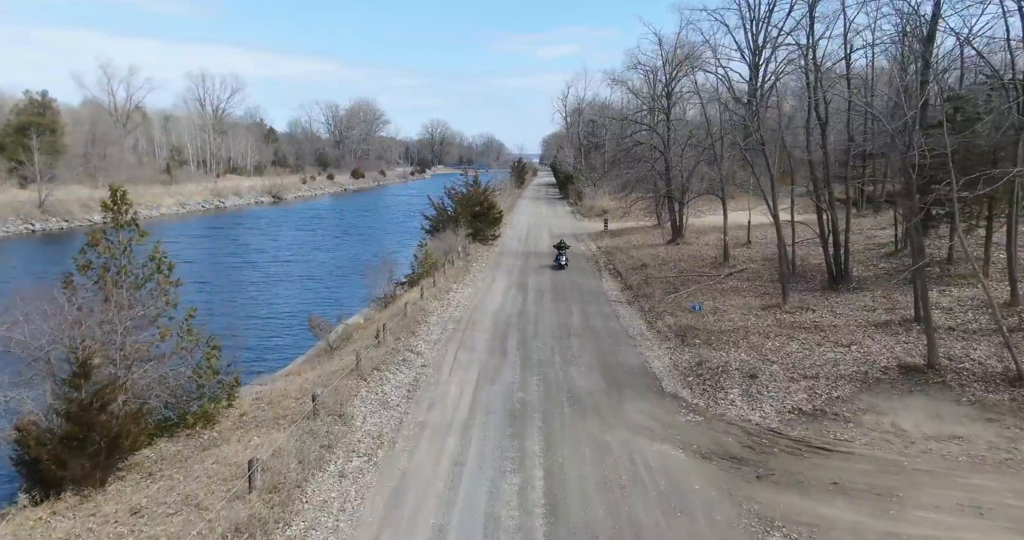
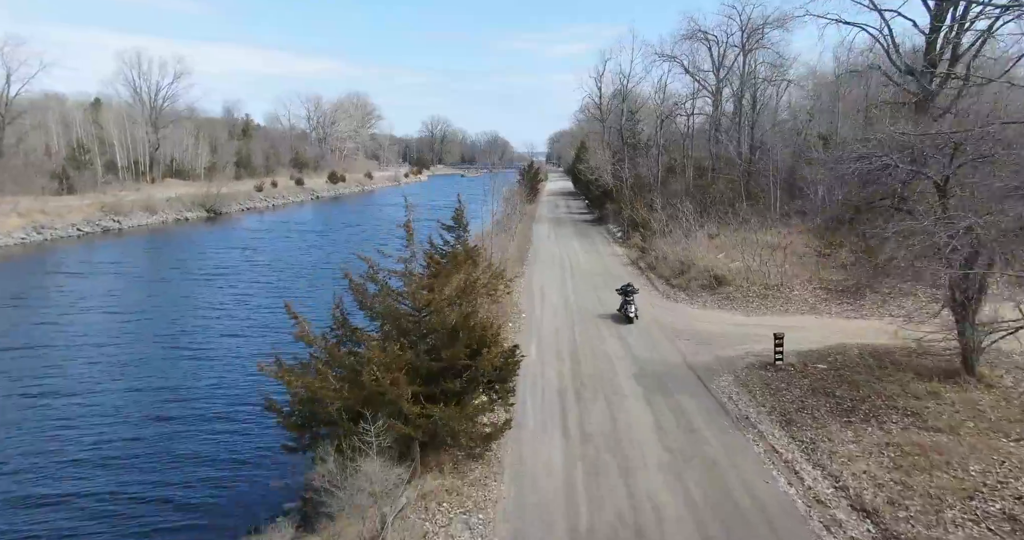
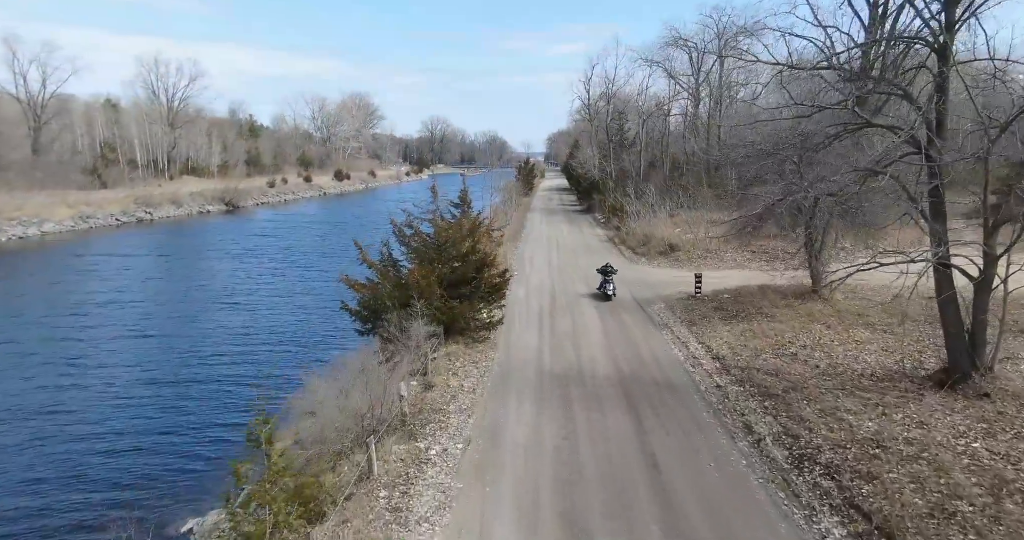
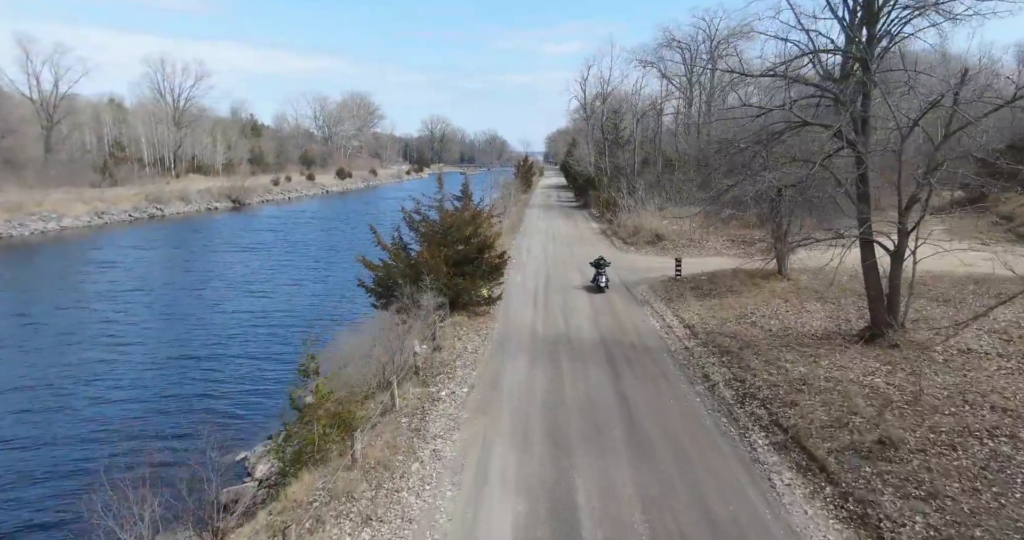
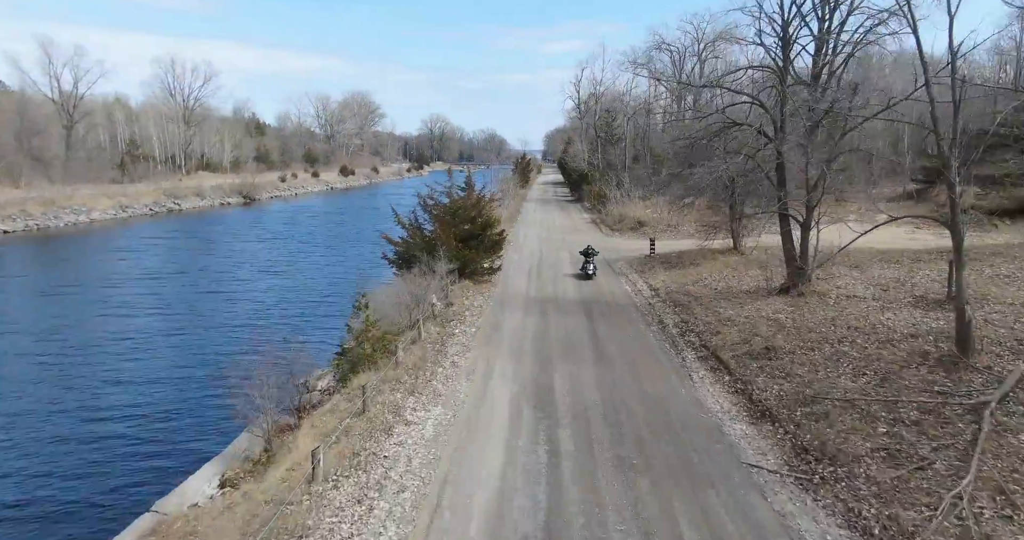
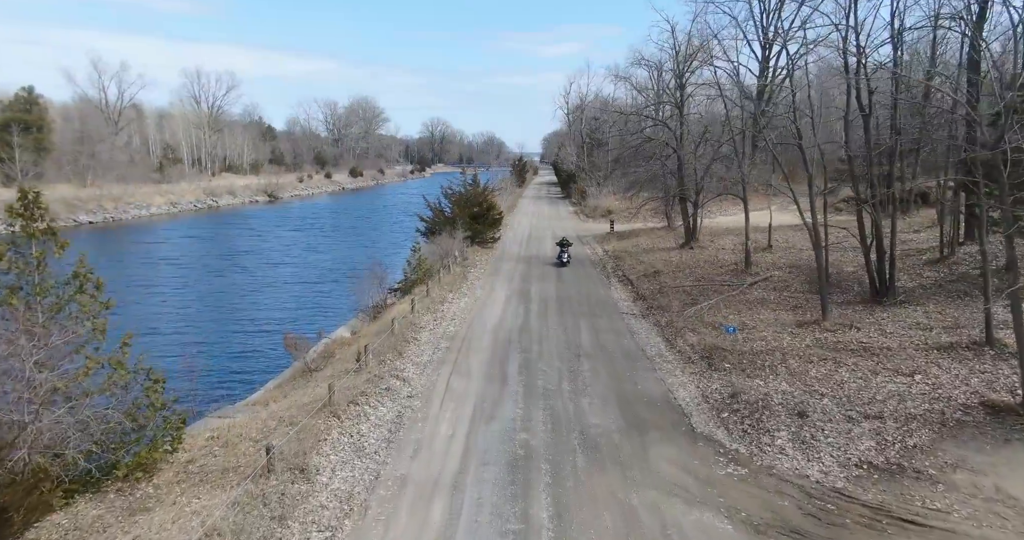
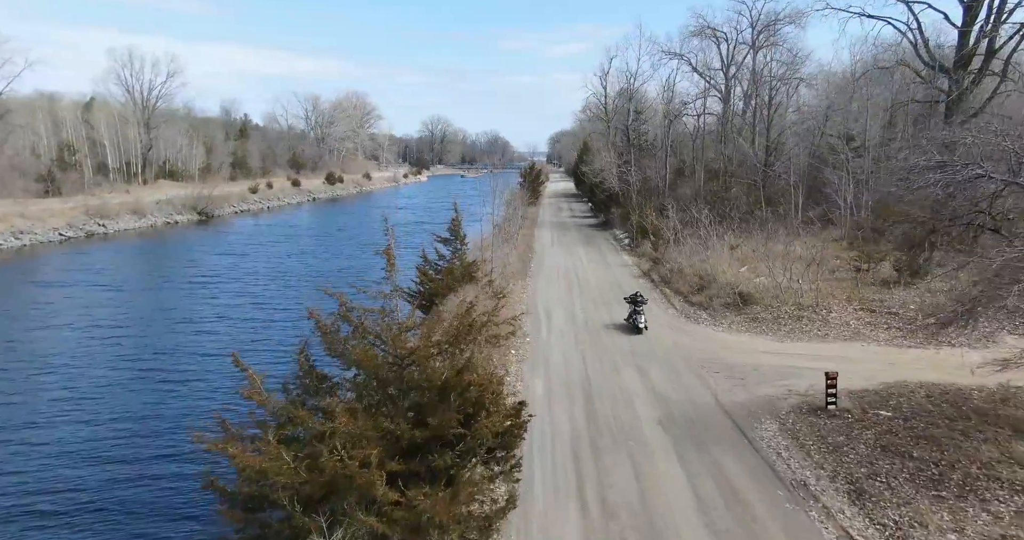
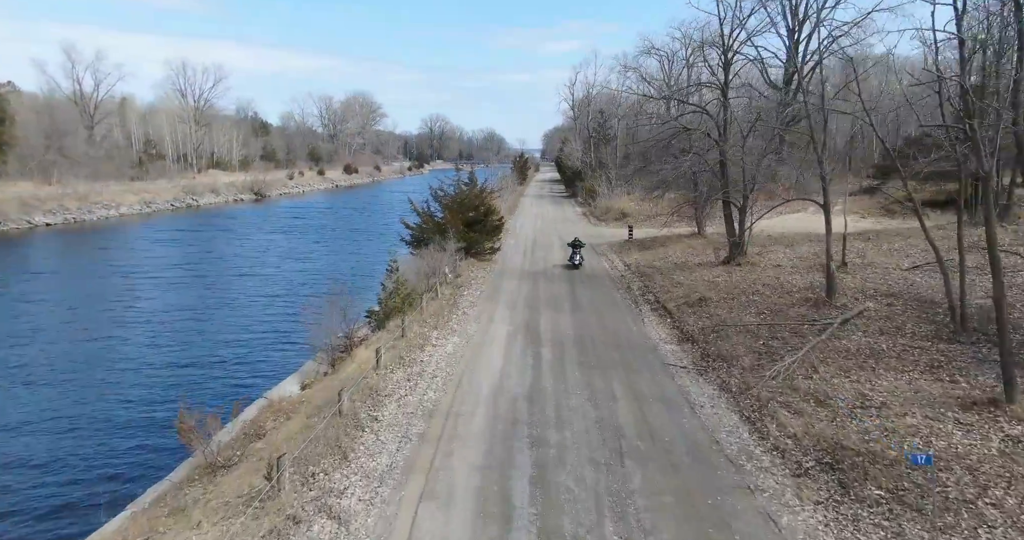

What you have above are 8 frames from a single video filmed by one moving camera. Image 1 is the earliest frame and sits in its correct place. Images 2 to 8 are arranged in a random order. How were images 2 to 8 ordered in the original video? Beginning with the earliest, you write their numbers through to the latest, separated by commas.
6, 8, 5, 4, 3, 2, 7
